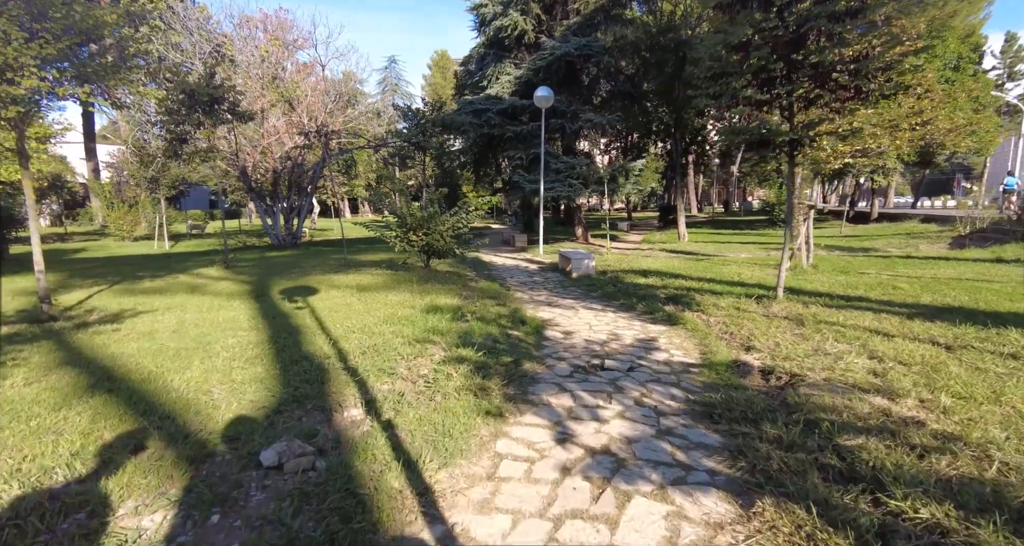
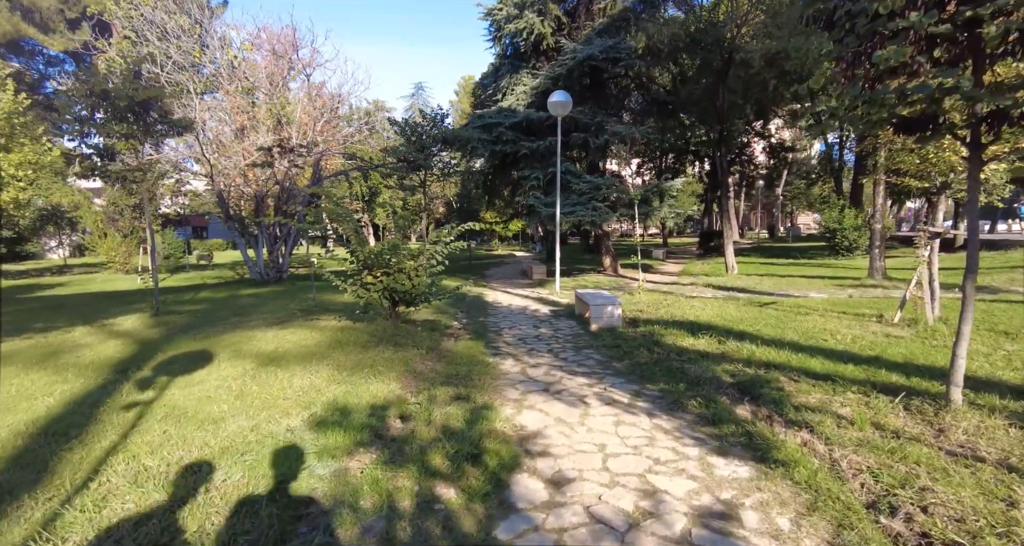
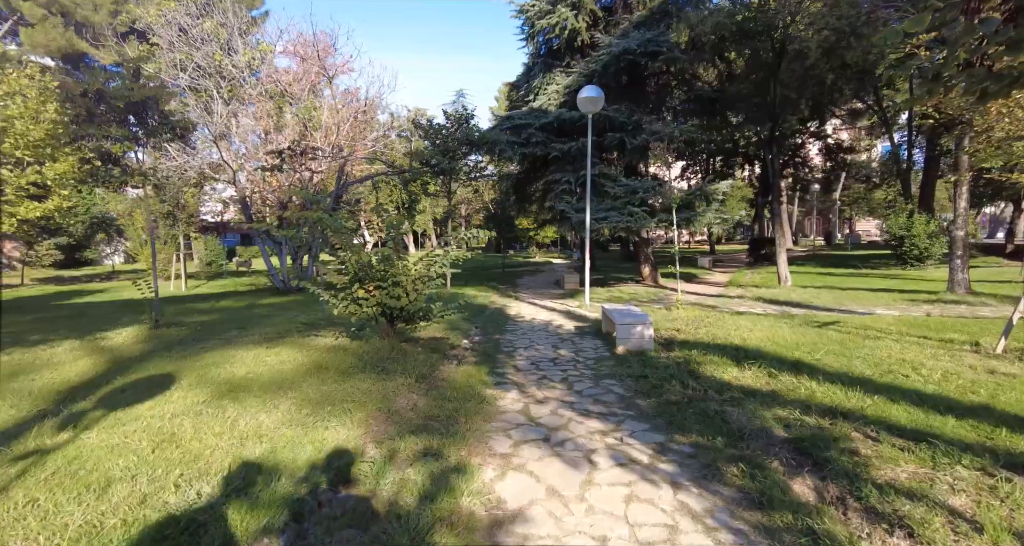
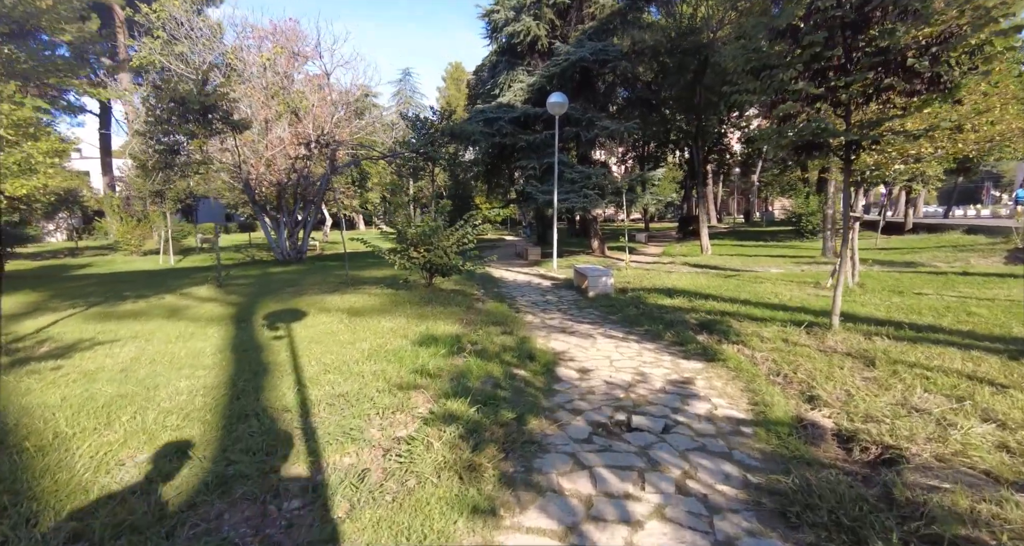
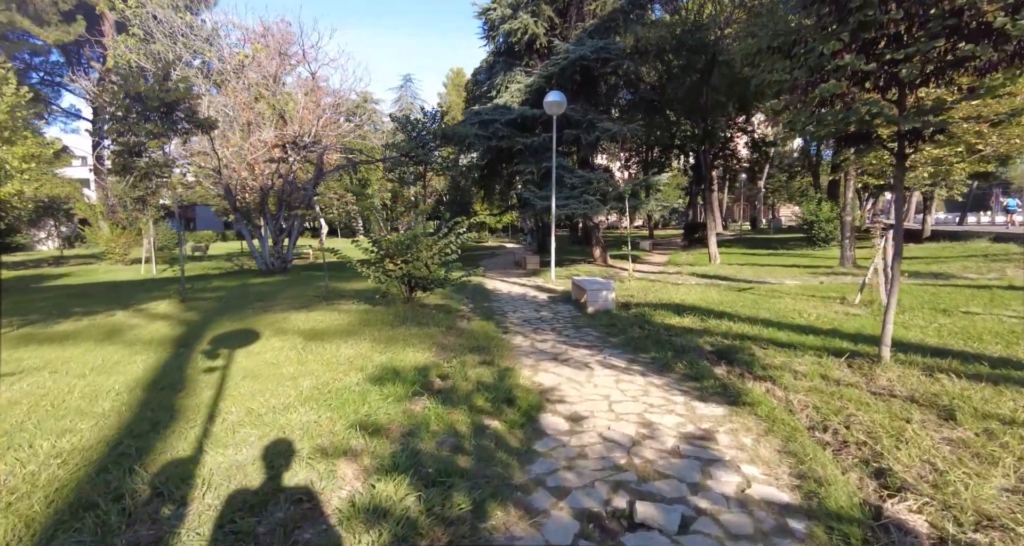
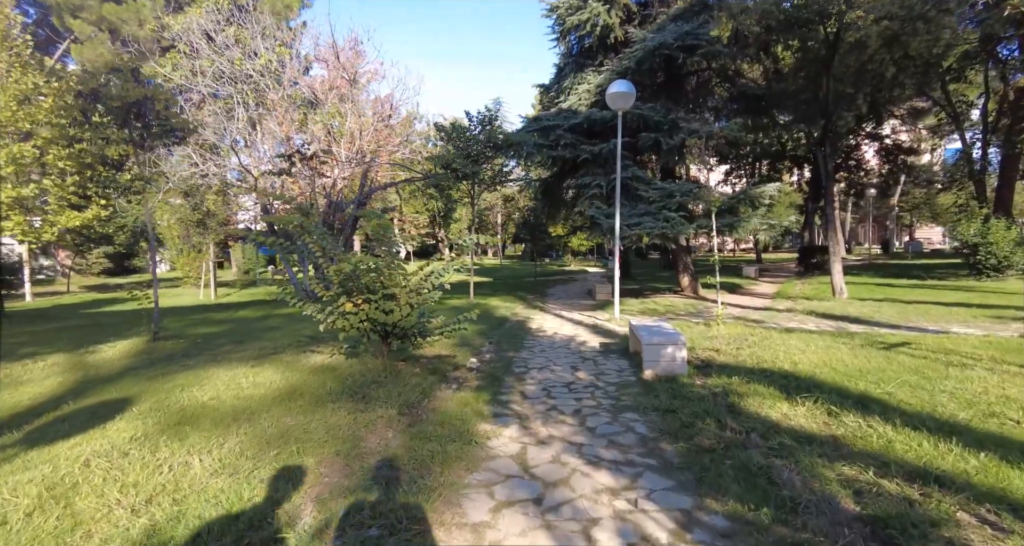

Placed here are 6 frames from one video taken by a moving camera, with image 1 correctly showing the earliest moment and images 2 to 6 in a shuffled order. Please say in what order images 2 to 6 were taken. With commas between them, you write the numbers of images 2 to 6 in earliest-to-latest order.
4, 5, 2, 3, 6
